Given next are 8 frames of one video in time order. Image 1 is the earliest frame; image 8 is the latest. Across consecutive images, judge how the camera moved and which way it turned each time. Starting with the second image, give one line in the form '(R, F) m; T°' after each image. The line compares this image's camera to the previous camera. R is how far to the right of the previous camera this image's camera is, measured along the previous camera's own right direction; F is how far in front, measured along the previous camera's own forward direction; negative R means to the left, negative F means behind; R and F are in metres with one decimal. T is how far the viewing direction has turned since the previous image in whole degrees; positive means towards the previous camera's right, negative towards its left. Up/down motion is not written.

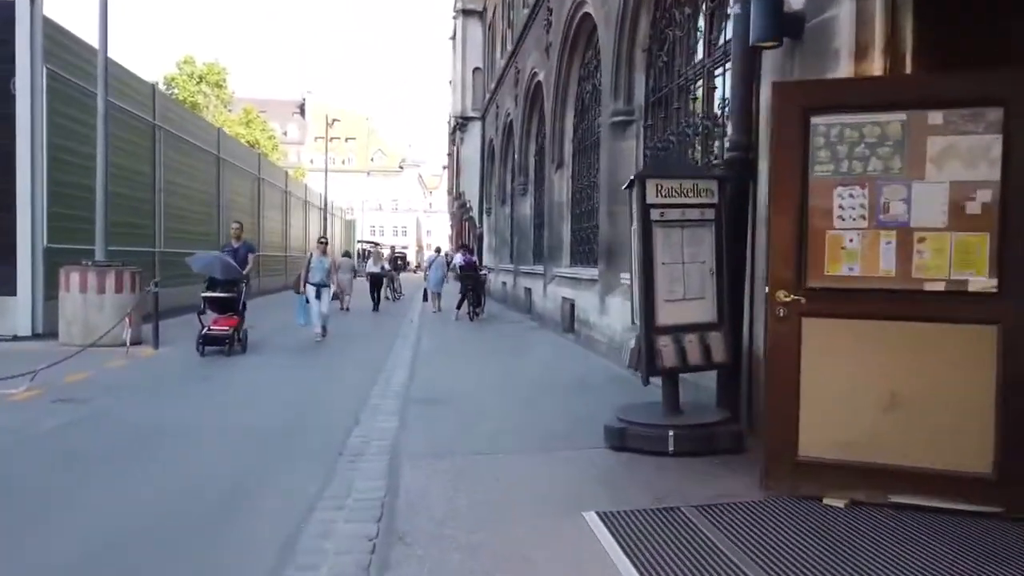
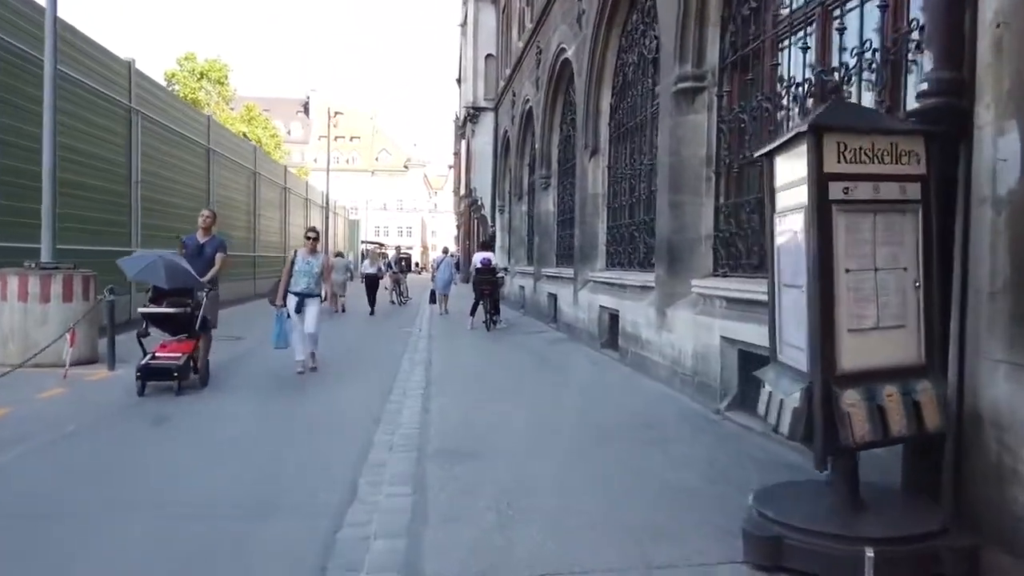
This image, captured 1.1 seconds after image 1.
(-0.4, +2.3) m; 0°
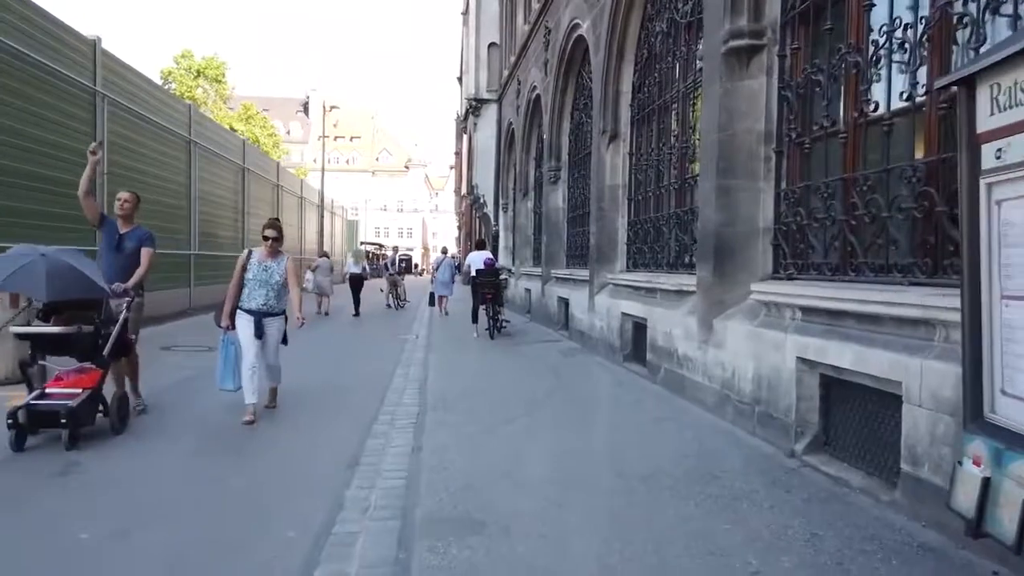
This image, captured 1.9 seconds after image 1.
(-0.1, +1.7) m; 0°
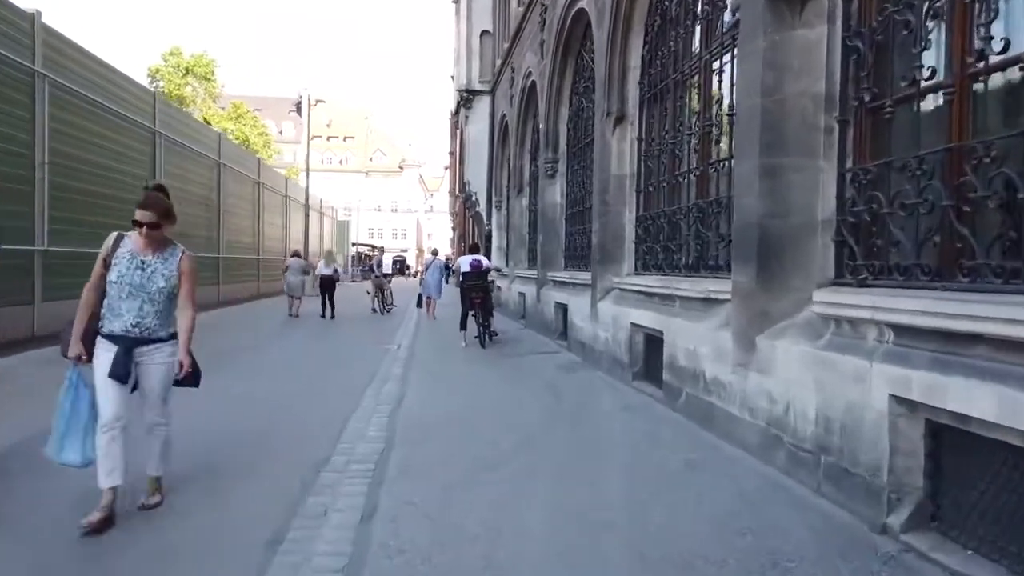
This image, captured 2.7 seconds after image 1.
(+0.1, +1.6) m; 0°
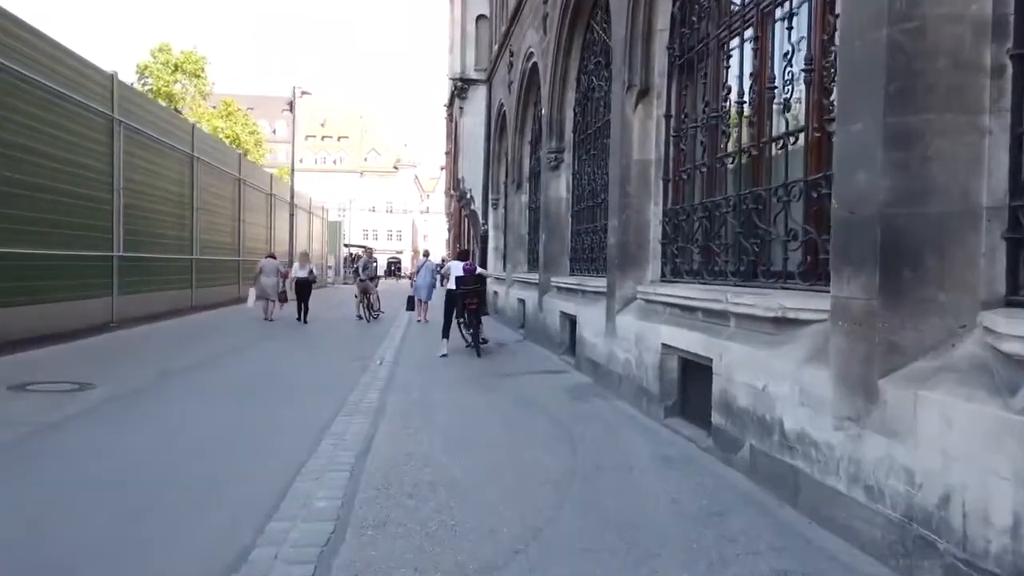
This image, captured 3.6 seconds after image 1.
(0.0, +1.9) m; 0°
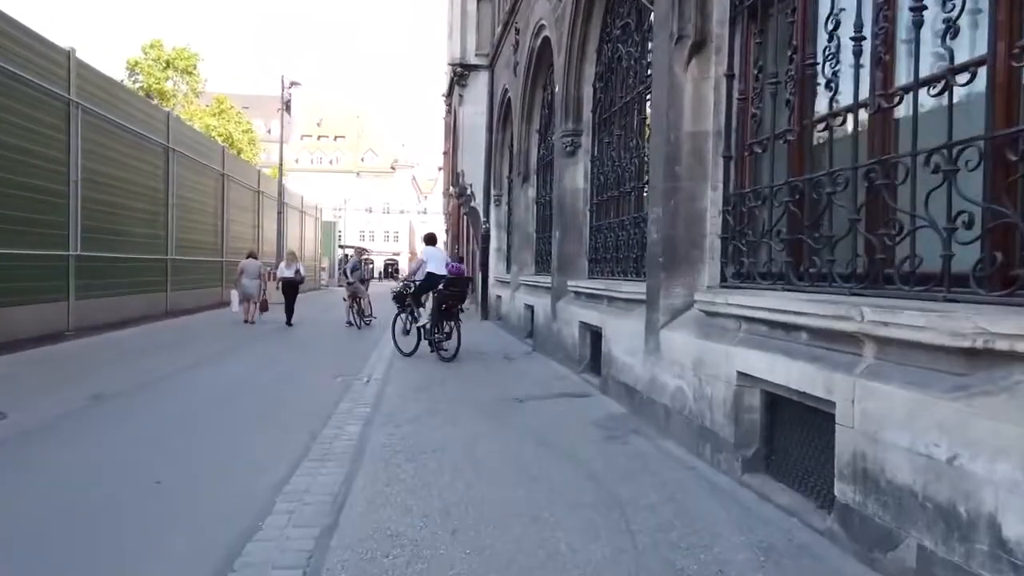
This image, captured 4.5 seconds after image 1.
(-0.2, +1.9) m; 0°
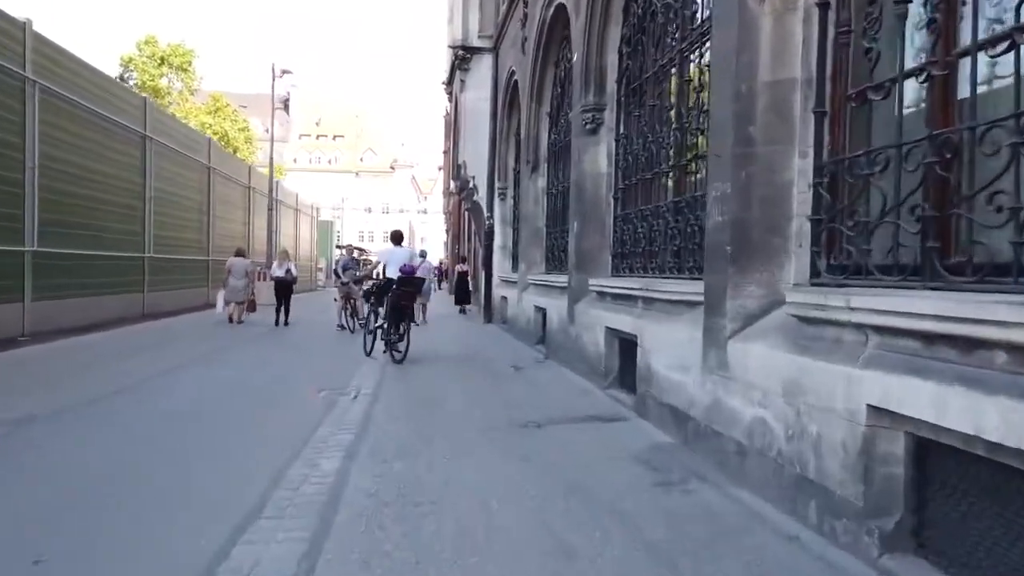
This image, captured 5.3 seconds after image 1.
(-0.2, +1.6) m; 0°
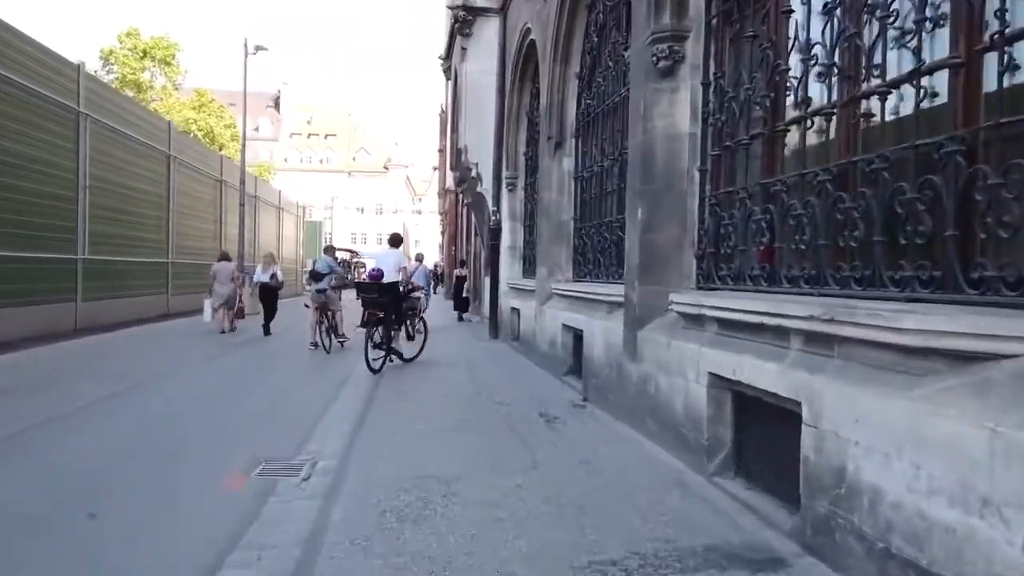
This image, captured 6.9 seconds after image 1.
(-0.4, +3.4) m; 0°
